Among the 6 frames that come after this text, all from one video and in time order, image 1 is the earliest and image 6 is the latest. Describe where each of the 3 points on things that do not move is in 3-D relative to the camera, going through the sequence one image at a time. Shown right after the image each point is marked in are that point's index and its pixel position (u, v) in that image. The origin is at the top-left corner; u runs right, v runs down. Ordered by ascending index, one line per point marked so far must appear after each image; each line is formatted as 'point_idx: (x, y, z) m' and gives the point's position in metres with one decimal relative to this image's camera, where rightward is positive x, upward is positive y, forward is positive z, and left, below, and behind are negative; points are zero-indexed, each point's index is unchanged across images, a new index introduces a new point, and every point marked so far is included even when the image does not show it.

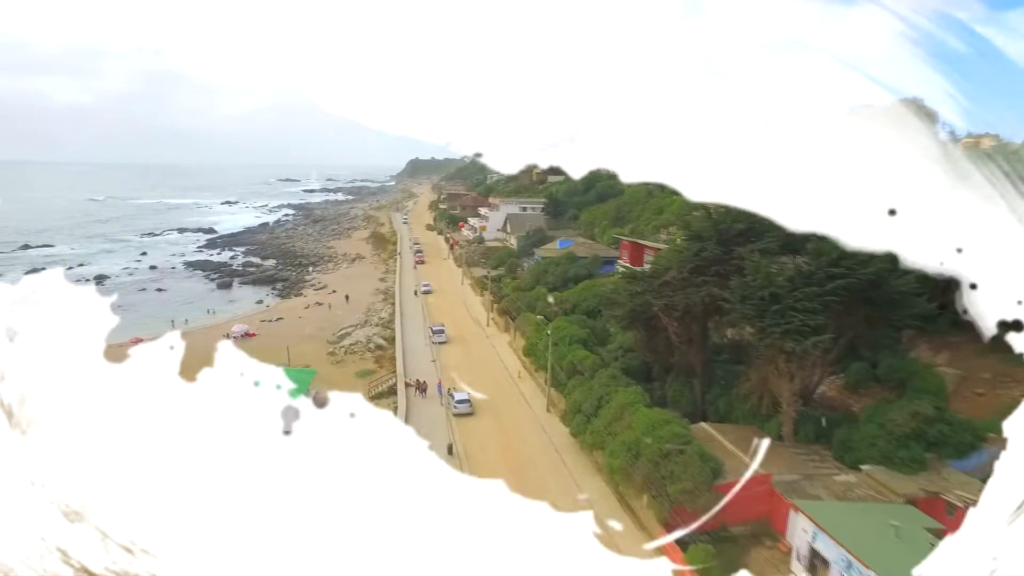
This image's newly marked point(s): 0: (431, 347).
0: (-2.1, -1.6, +17.0) m
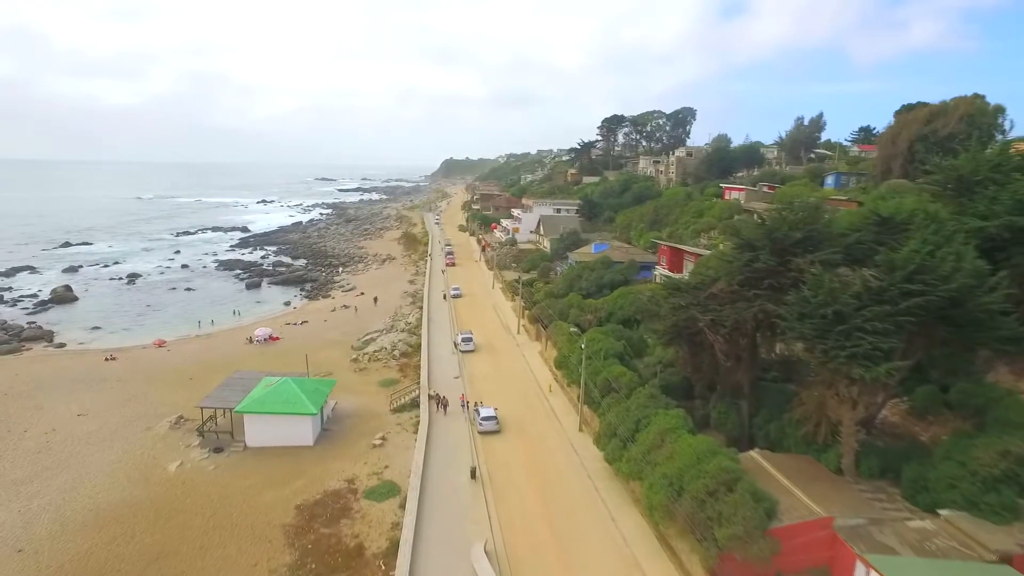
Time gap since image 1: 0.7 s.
0: (-1.3, -1.7, +16.8) m
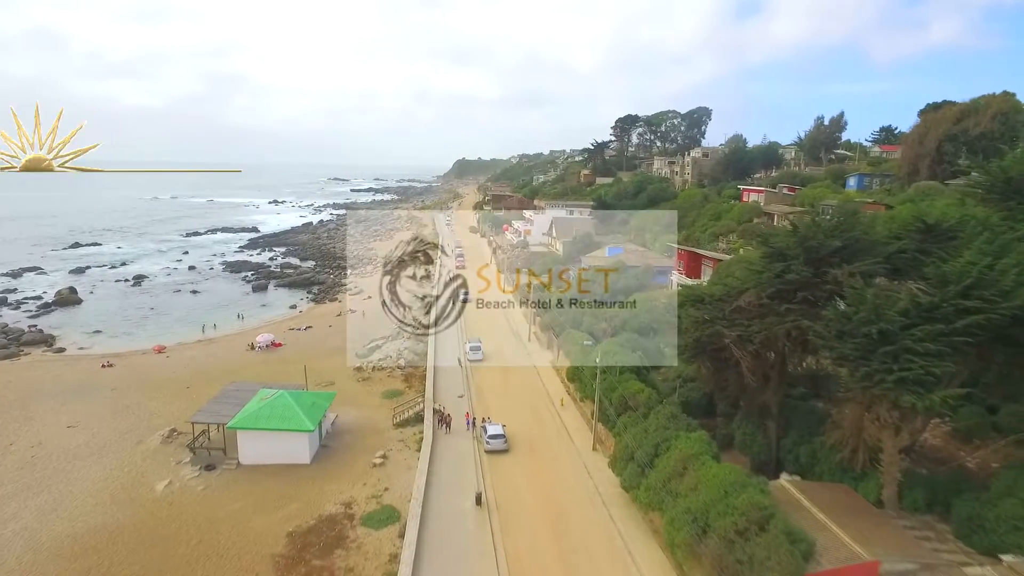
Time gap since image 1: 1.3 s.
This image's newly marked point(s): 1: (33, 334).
0: (-1.1, -1.7, +16.5) m
1: (-13.3, -1.3, +19.8) m
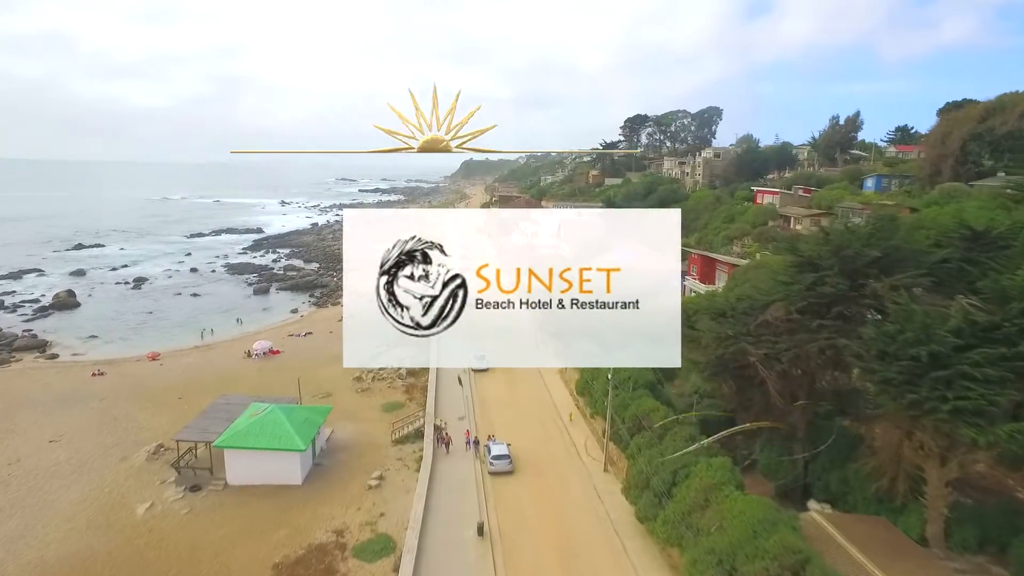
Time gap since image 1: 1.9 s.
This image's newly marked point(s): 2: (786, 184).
0: (-0.9, -1.8, +16.2) m
1: (-13.1, -1.3, +19.6) m
2: (+7.6, +2.9, +19.7) m
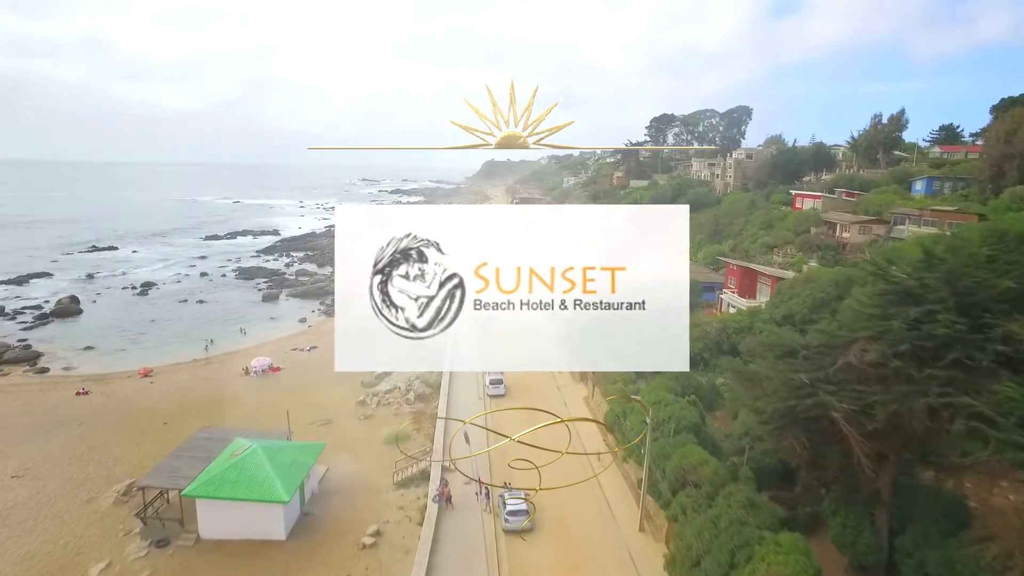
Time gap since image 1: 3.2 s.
0: (-0.5, -1.9, +15.6) m
1: (-12.6, -1.4, +19.3) m
2: (+8.1, +2.7, +18.8) m
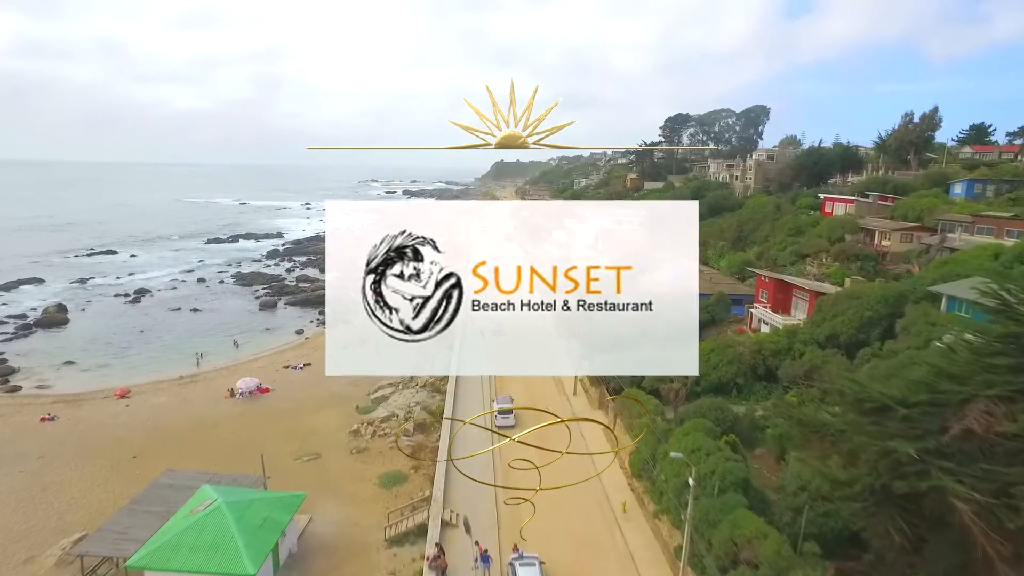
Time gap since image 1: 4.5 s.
0: (-0.3, -2.1, +14.9) m
1: (-12.3, -1.5, +18.9) m
2: (+8.4, +2.5, +18.1) m
